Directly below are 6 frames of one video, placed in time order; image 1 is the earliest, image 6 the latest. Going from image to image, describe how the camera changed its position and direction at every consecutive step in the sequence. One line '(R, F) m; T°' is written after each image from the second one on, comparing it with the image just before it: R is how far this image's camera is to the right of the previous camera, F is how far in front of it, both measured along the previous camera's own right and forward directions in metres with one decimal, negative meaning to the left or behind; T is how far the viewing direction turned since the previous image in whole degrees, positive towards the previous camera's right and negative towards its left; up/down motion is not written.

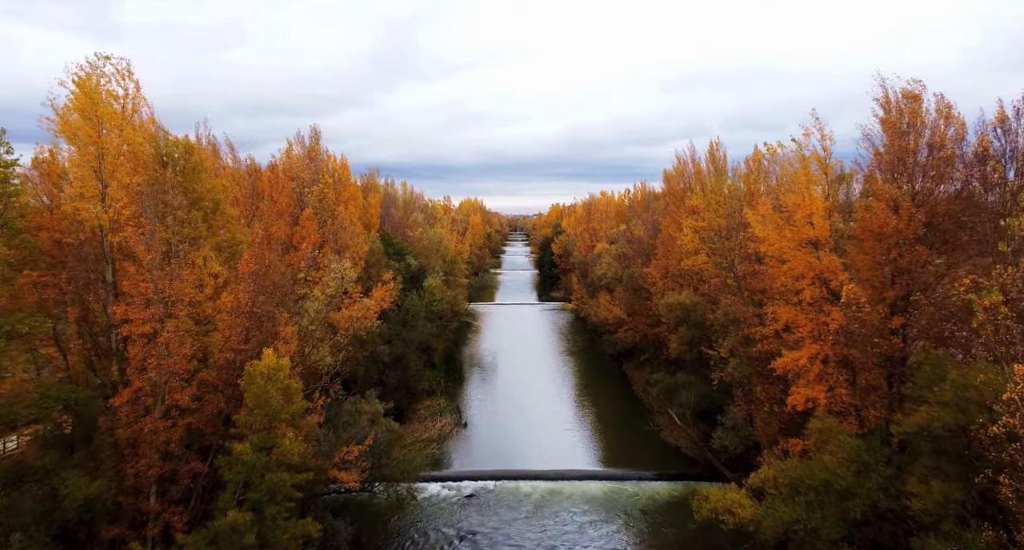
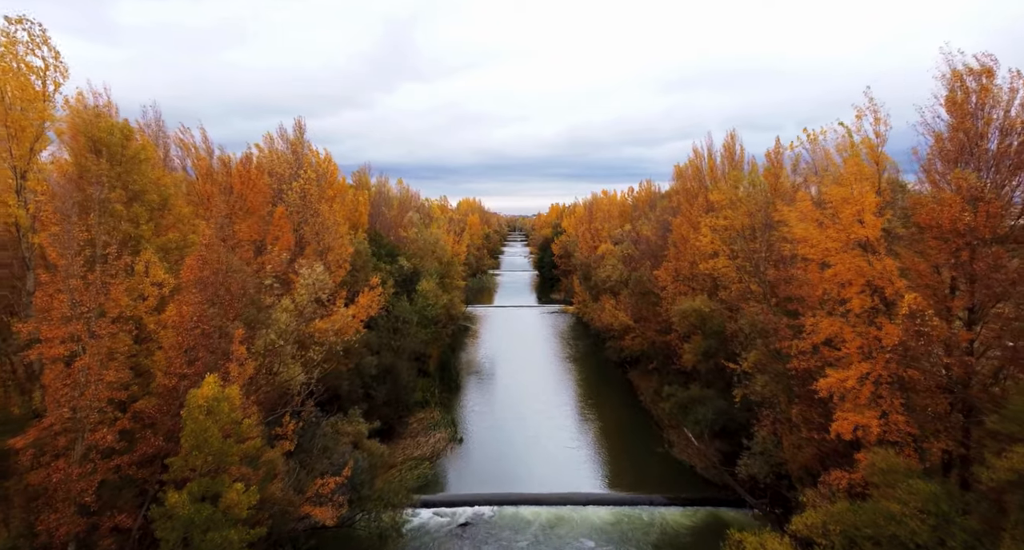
(0.0, +2.8) m; 0°
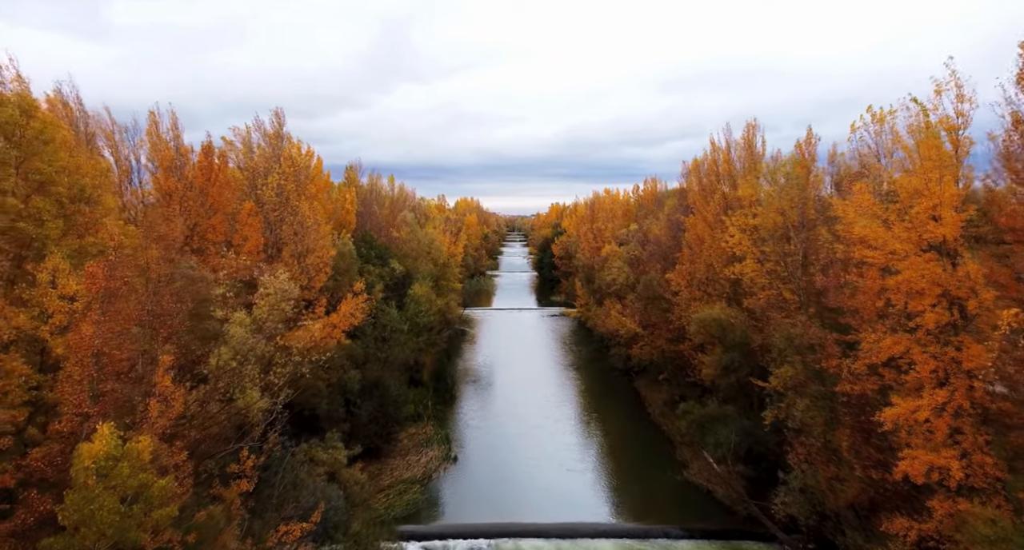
(0.0, +3.0) m; 0°
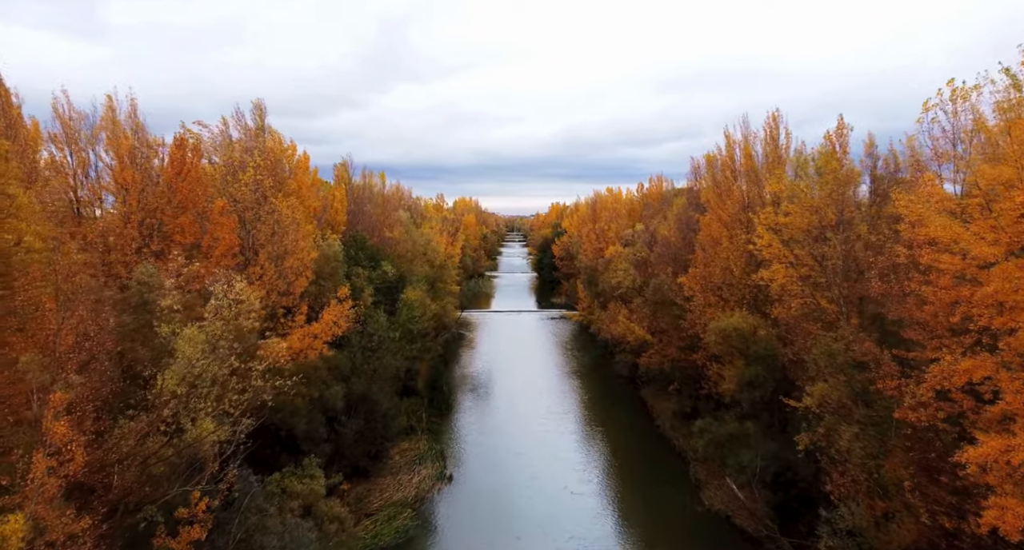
(0.0, +2.5) m; 0°
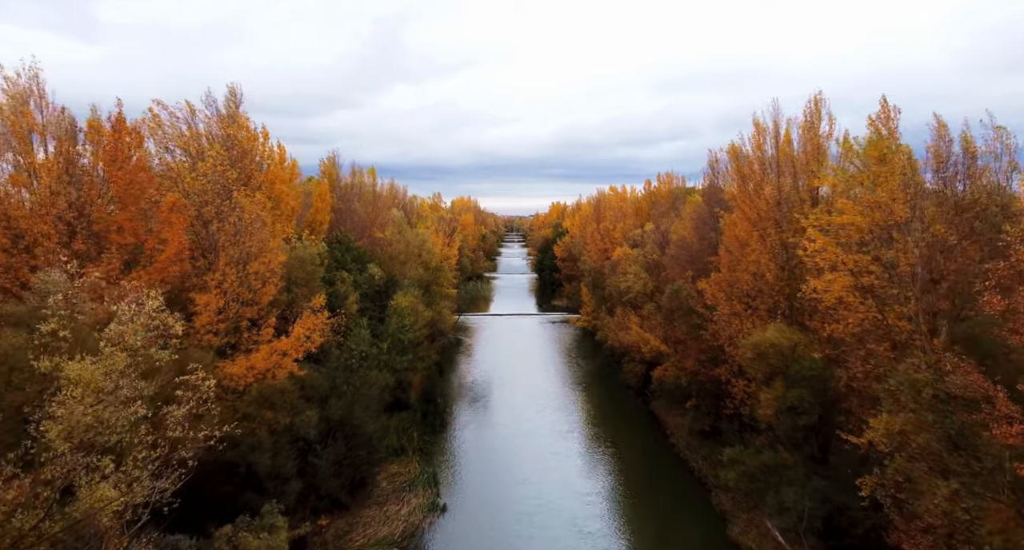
(-0.1, +3.3) m; 0°
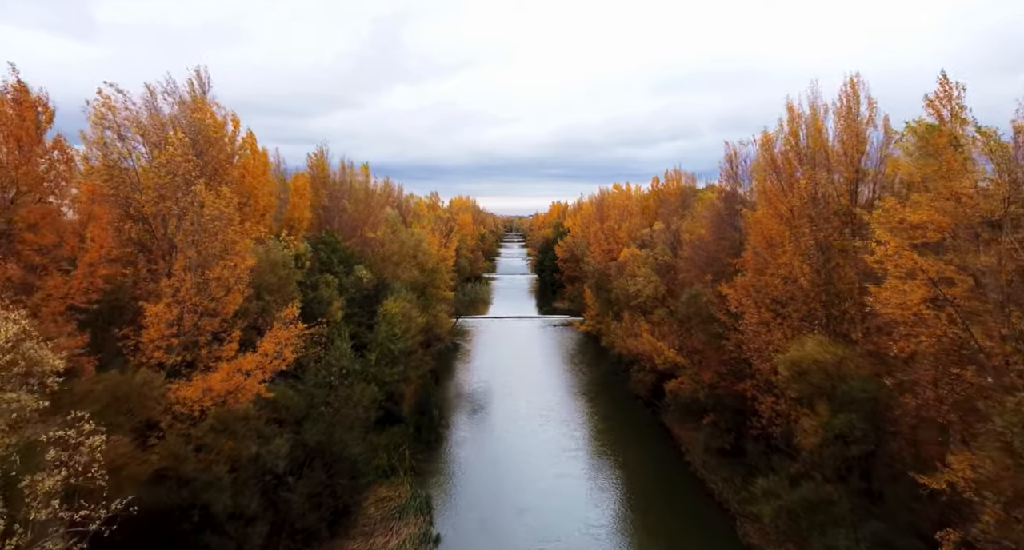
(-0.1, +2.8) m; 0°
